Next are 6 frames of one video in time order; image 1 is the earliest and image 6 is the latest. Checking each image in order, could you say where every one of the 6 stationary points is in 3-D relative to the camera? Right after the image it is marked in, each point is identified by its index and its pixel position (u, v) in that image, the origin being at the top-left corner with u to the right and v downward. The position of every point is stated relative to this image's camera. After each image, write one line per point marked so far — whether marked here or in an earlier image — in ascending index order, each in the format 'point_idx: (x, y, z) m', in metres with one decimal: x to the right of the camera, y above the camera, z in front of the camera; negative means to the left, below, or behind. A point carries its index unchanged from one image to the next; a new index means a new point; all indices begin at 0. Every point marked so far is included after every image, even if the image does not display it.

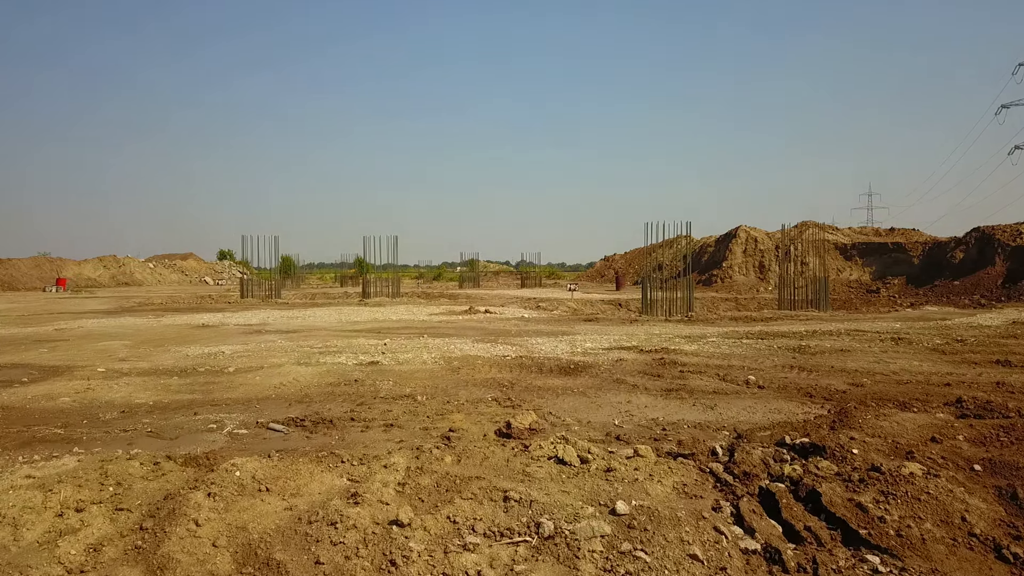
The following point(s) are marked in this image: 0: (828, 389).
0: (+3.8, -1.2, +9.5) m
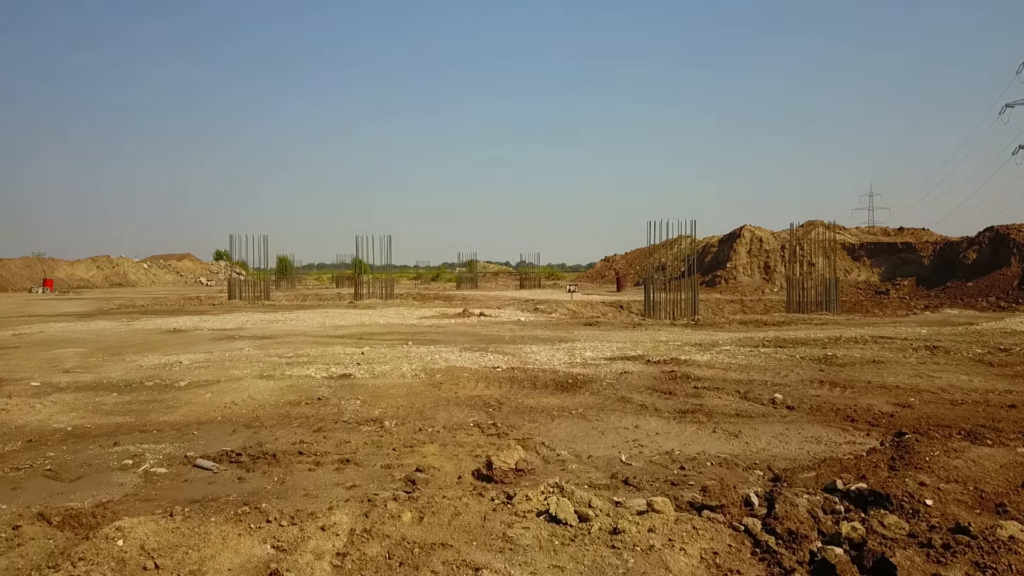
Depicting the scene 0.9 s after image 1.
0: (+3.6, -1.3, +8.1) m
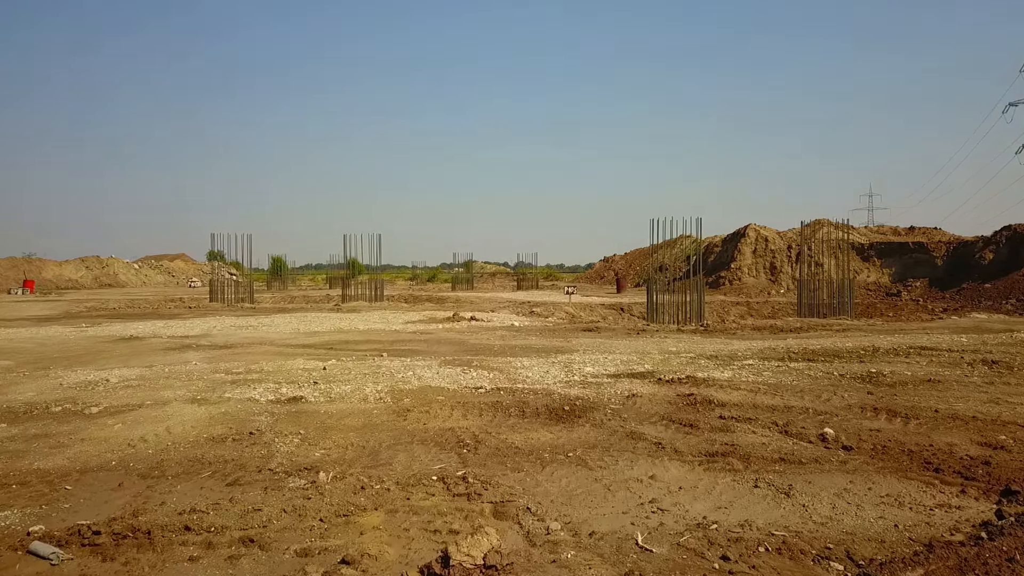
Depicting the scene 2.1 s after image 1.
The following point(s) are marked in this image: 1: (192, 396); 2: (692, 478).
0: (+3.5, -1.3, +6.2) m
1: (-3.7, -1.3, +9.3) m
2: (+1.3, -1.4, +5.9) m
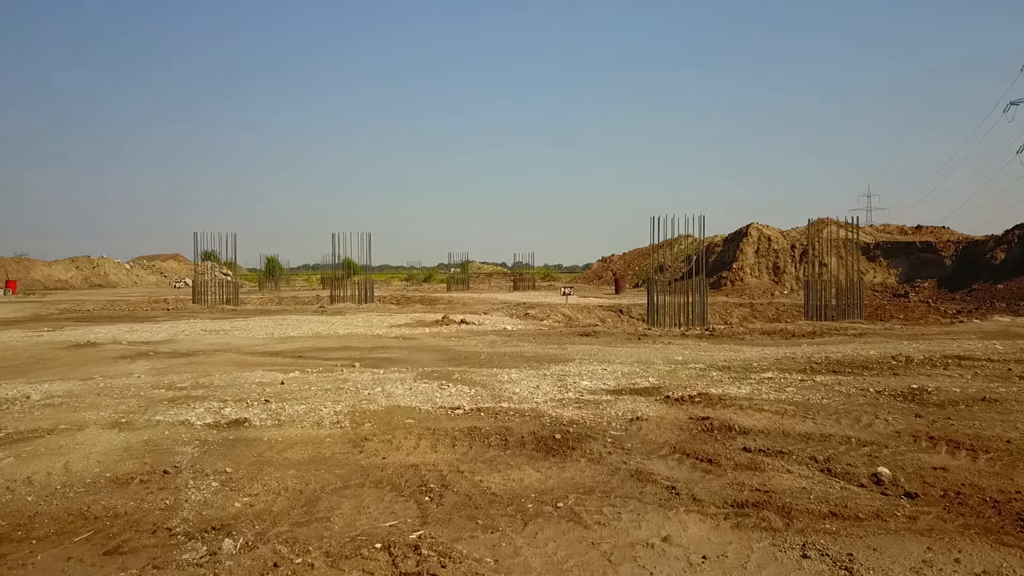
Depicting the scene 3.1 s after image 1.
0: (+3.3, -1.3, +4.8) m
1: (-3.9, -1.3, +7.9) m
2: (+1.2, -1.4, +4.5) m
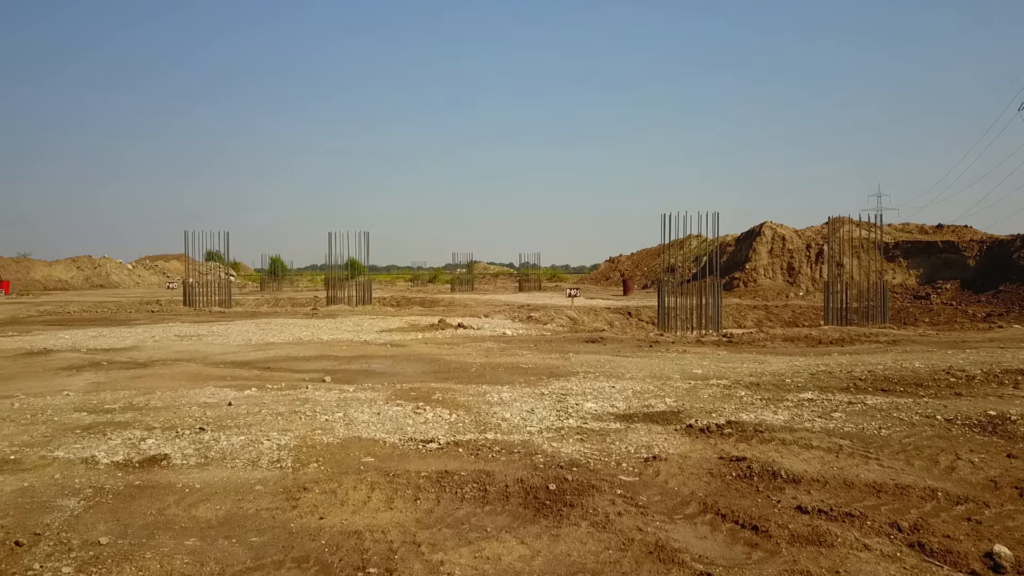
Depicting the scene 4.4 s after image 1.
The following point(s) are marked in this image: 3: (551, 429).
0: (+3.1, -1.4, +3.2) m
1: (-4.0, -1.3, +6.4) m
2: (+1.0, -1.5, +3.0) m
3: (+0.4, -1.2, +7.1) m
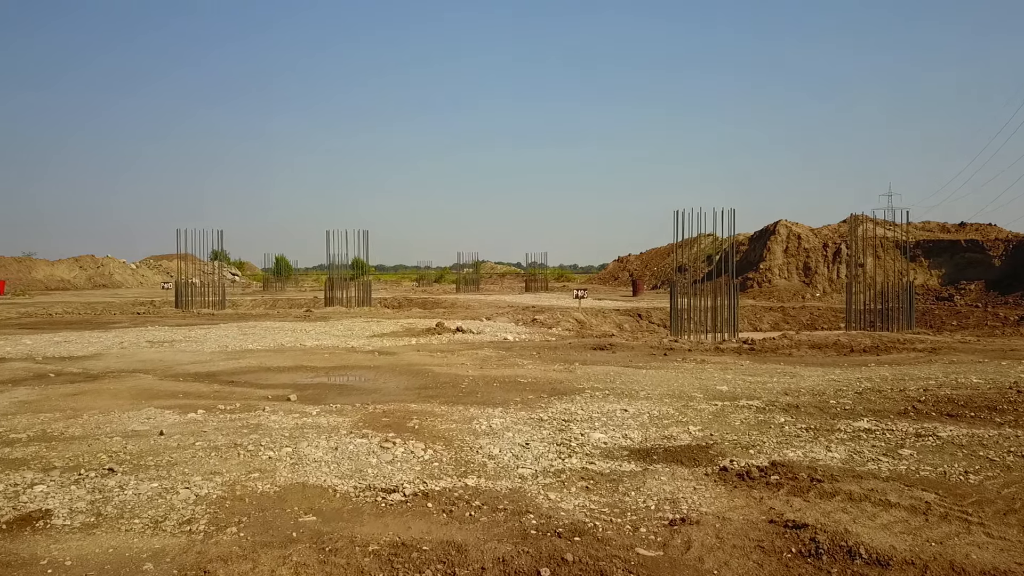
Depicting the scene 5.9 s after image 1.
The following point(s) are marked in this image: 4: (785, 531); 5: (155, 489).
0: (+3.0, -1.4, +1.8) m
1: (-4.1, -1.4, +4.9) m
2: (+0.9, -1.5, +1.5) m
3: (+0.3, -1.3, +5.7) m
4: (+1.5, -1.3, +4.4) m
5: (-2.3, -1.3, +5.3) m
